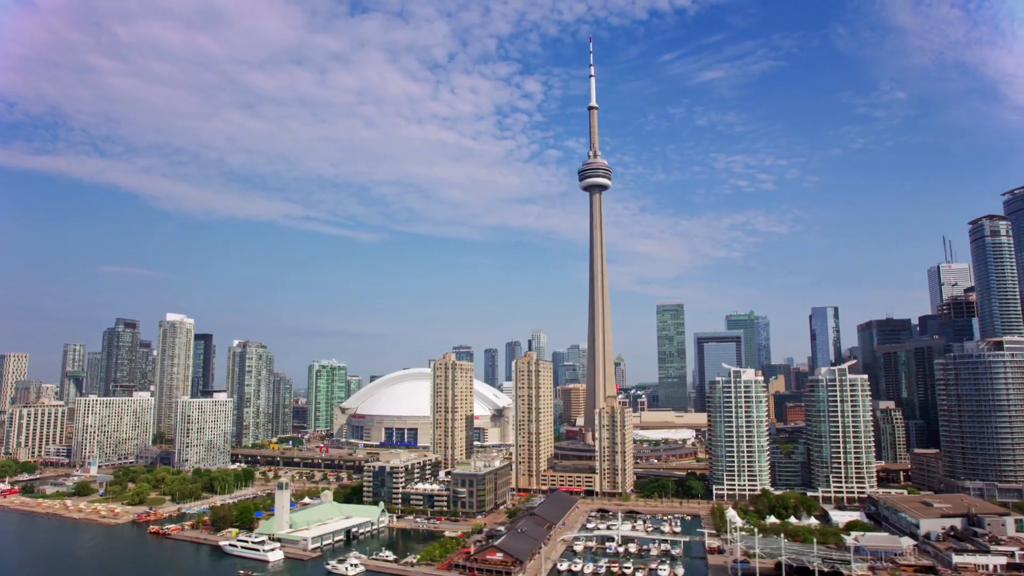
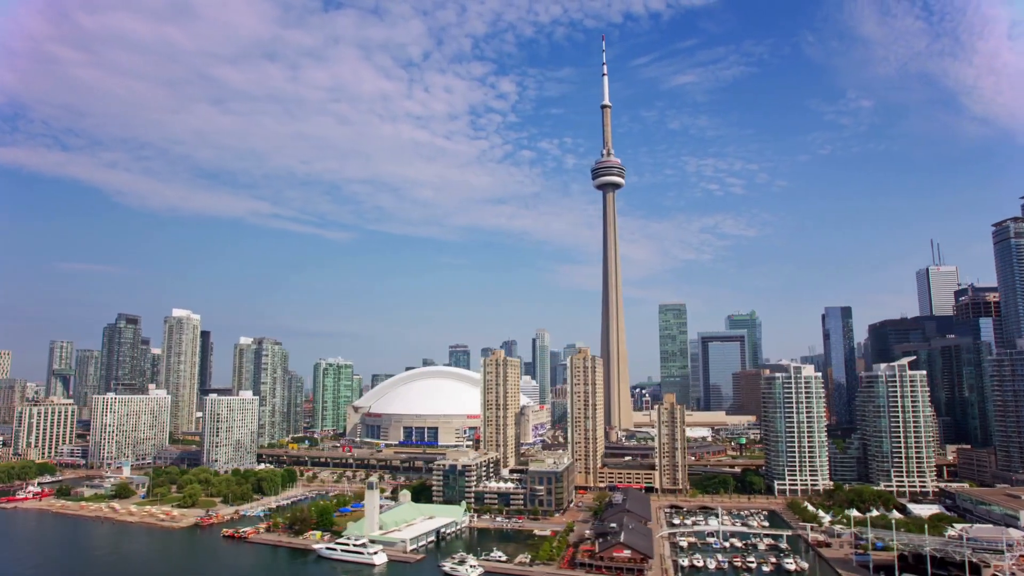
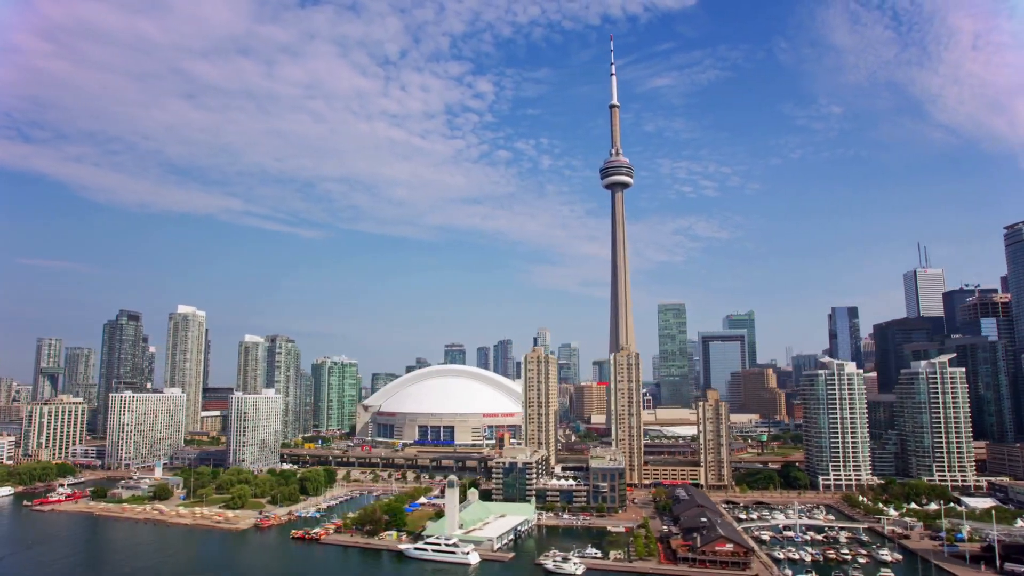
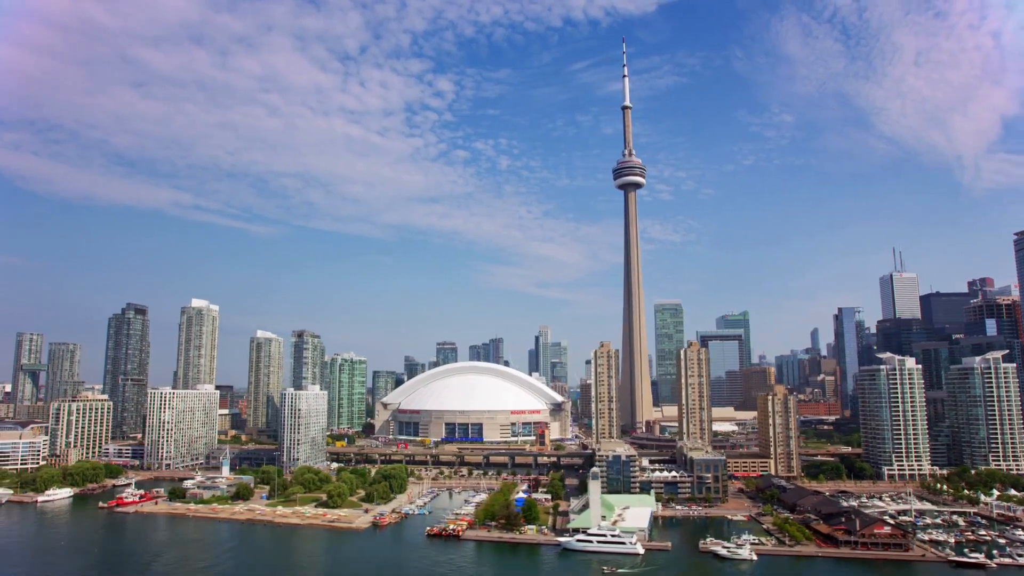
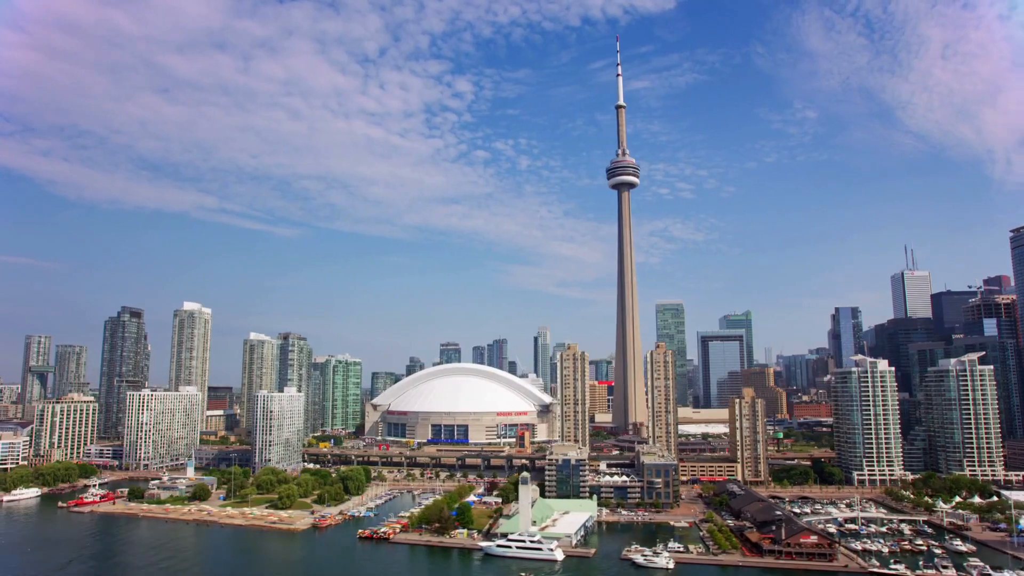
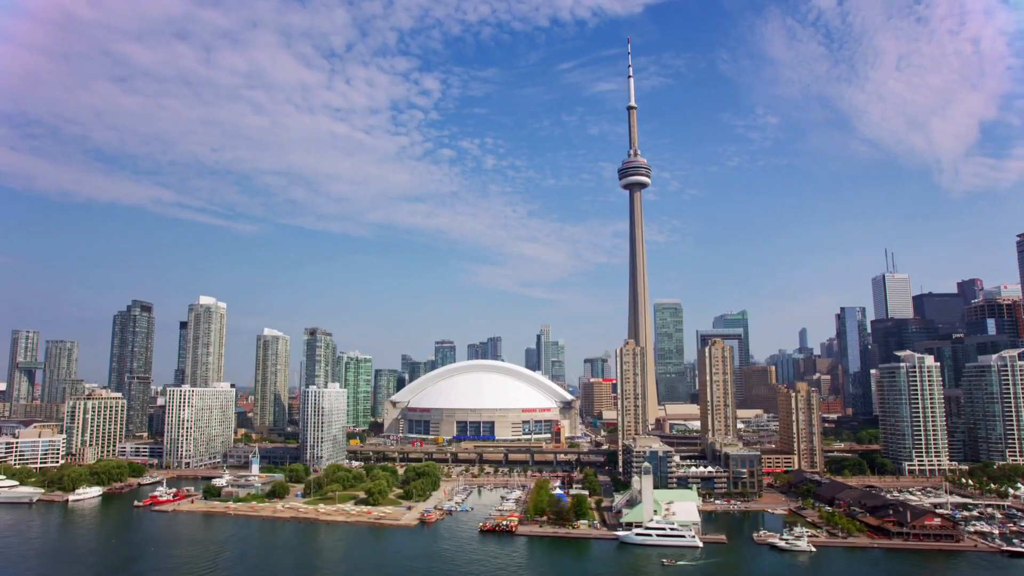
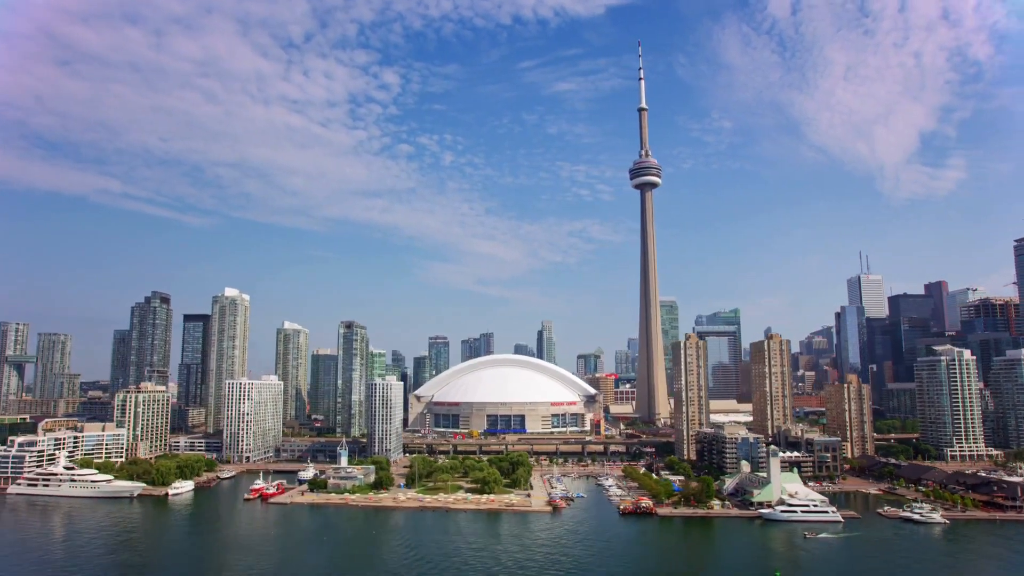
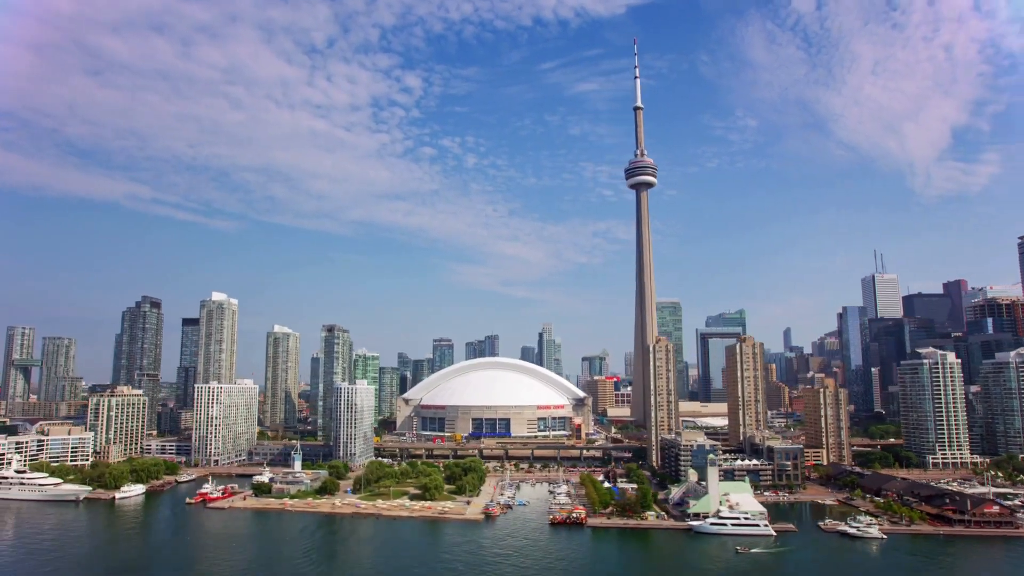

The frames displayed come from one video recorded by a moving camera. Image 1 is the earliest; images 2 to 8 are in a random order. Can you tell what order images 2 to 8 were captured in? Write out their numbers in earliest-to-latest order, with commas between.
2, 3, 5, 4, 6, 8, 7
